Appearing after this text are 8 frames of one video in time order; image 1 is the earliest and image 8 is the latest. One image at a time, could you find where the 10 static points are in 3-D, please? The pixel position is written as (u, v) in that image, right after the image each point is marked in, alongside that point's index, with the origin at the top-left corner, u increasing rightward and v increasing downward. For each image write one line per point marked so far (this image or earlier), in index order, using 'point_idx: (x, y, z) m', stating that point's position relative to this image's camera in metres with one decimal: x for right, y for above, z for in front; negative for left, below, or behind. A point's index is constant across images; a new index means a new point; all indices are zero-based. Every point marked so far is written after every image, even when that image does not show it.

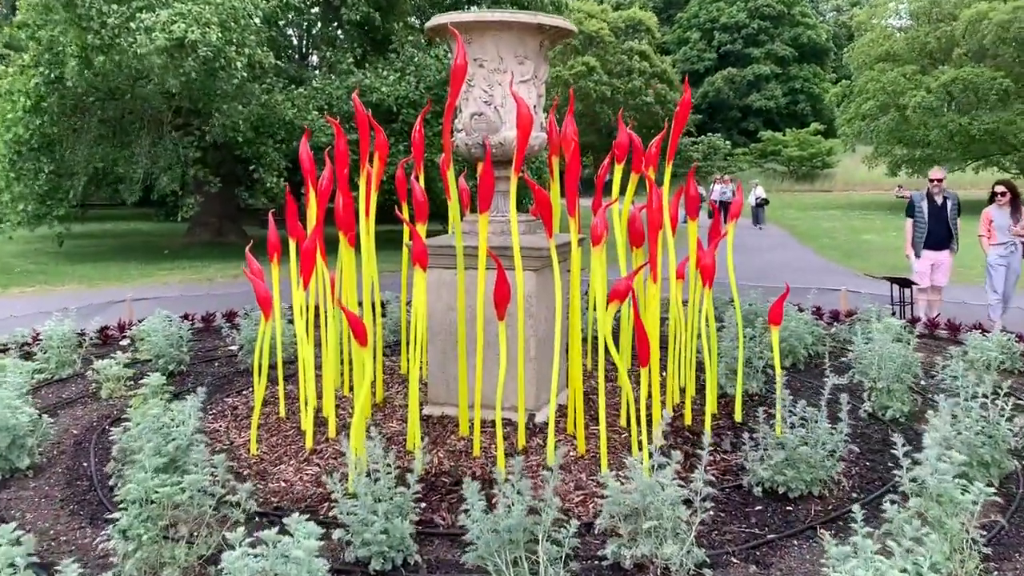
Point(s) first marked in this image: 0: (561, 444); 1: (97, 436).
0: (+0.2, -0.7, +3.9) m
1: (-1.9, -0.7, +4.2) m
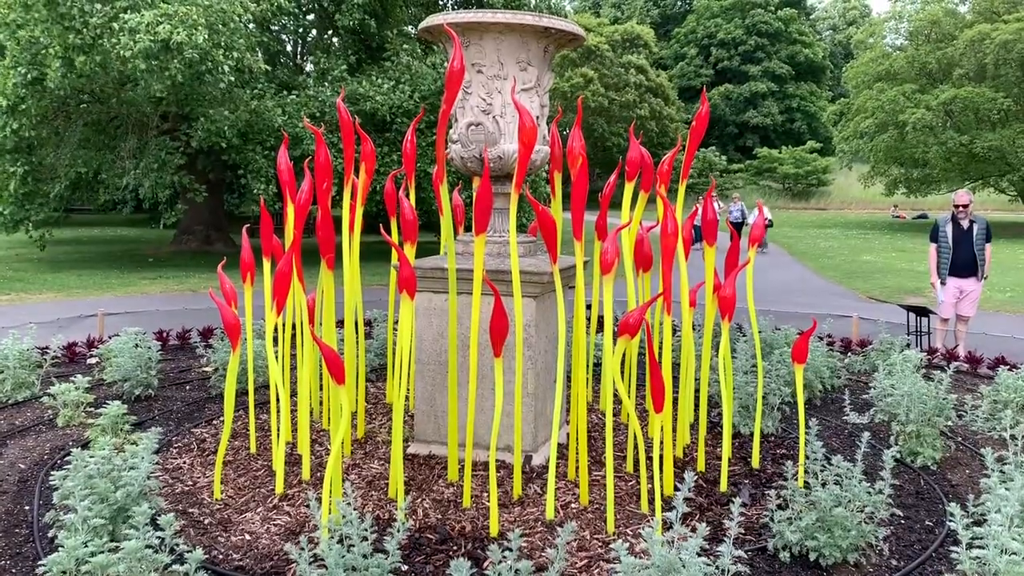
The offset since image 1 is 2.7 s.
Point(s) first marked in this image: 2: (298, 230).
0: (+0.2, -0.8, +3.5) m
1: (-2.0, -0.8, +3.8) m
2: (-0.9, +0.2, +3.7) m
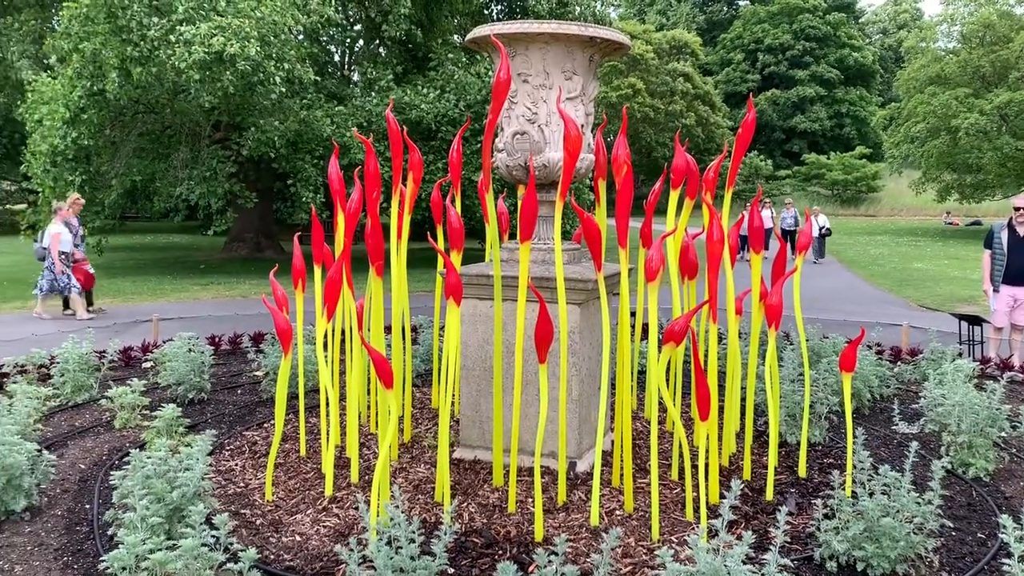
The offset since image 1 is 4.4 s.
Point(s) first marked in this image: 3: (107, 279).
0: (+0.4, -0.8, +3.5) m
1: (-1.8, -0.8, +3.9) m
2: (-0.7, +0.2, +3.8) m
3: (-6.2, +0.1, +13.5) m
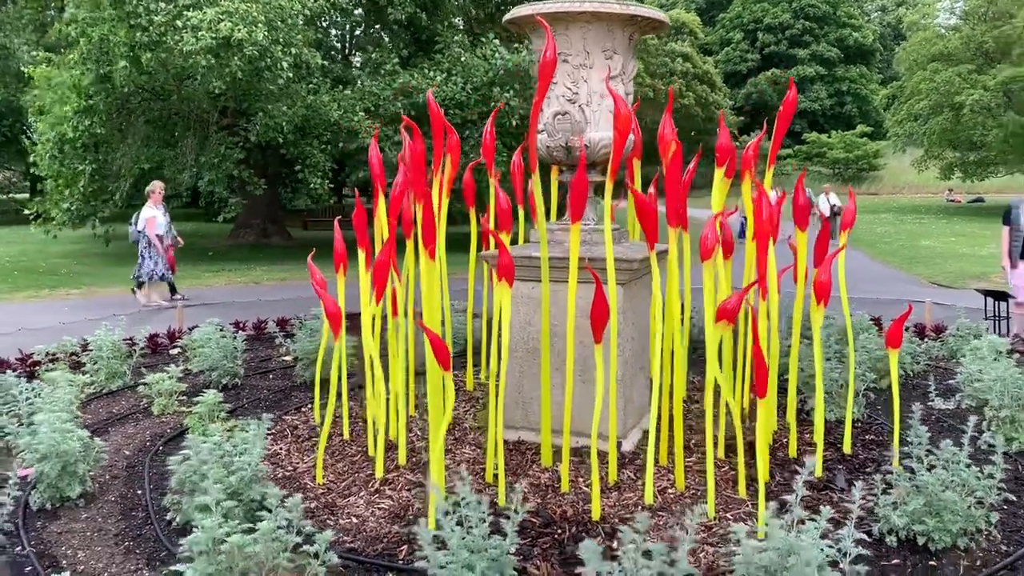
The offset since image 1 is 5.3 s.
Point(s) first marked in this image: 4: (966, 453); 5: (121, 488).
0: (+0.6, -0.7, +3.5) m
1: (-1.6, -0.8, +3.9) m
2: (-0.5, +0.3, +3.8) m
3: (-6.0, +0.3, +13.5) m
4: (+1.6, -0.6, +3.1) m
5: (-1.6, -0.8, +3.6) m
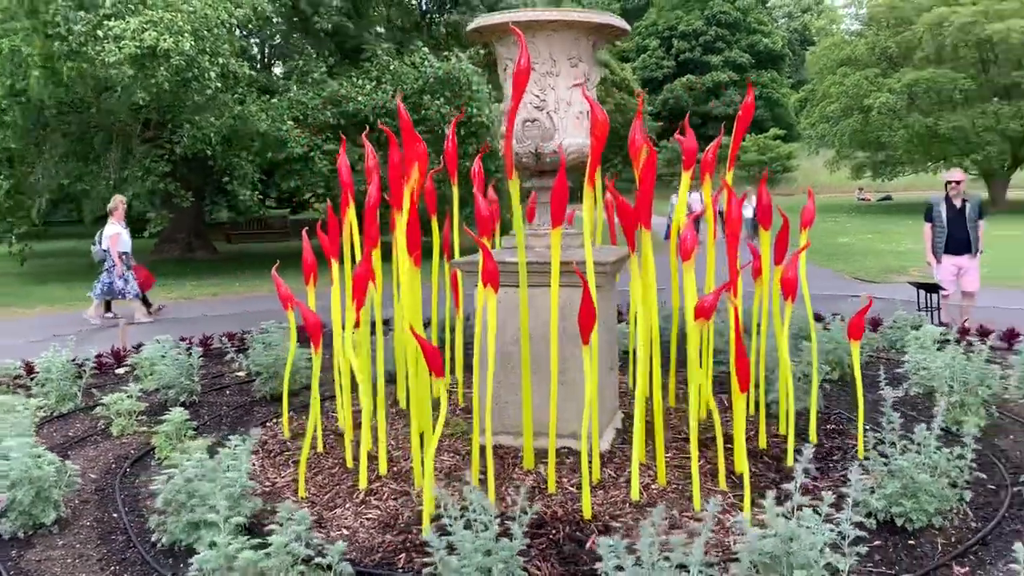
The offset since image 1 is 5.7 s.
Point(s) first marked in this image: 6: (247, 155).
0: (+0.5, -0.8, +3.6) m
1: (-1.7, -0.8, +3.8) m
2: (-0.6, +0.2, +3.7) m
3: (-6.9, 0.0, +13.0) m
4: (+1.5, -0.5, +3.2) m
5: (-1.6, -0.9, +3.5) m
6: (-4.1, +2.0, +13.5) m
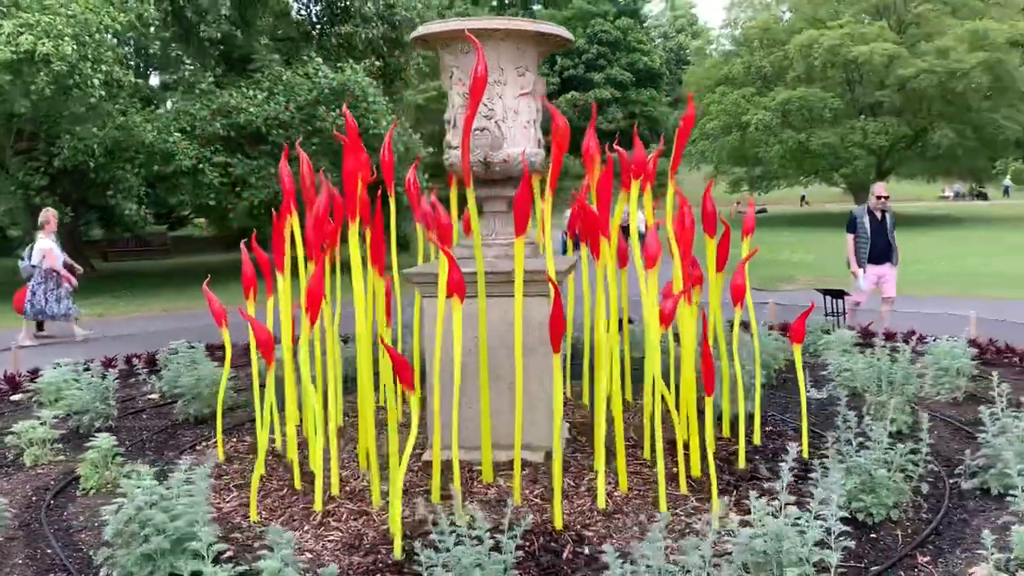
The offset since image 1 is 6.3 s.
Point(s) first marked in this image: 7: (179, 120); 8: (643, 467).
0: (+0.4, -0.8, +3.6) m
1: (-1.8, -0.9, +3.5) m
2: (-0.8, +0.2, +3.6) m
3: (-8.3, -0.3, +12.0) m
4: (+1.4, -0.5, +3.4) m
5: (-1.8, -0.9, +3.2) m
6: (-5.5, +1.7, +12.9) m
7: (-4.8, +2.4, +12.9) m
8: (+0.6, -0.8, +3.8) m
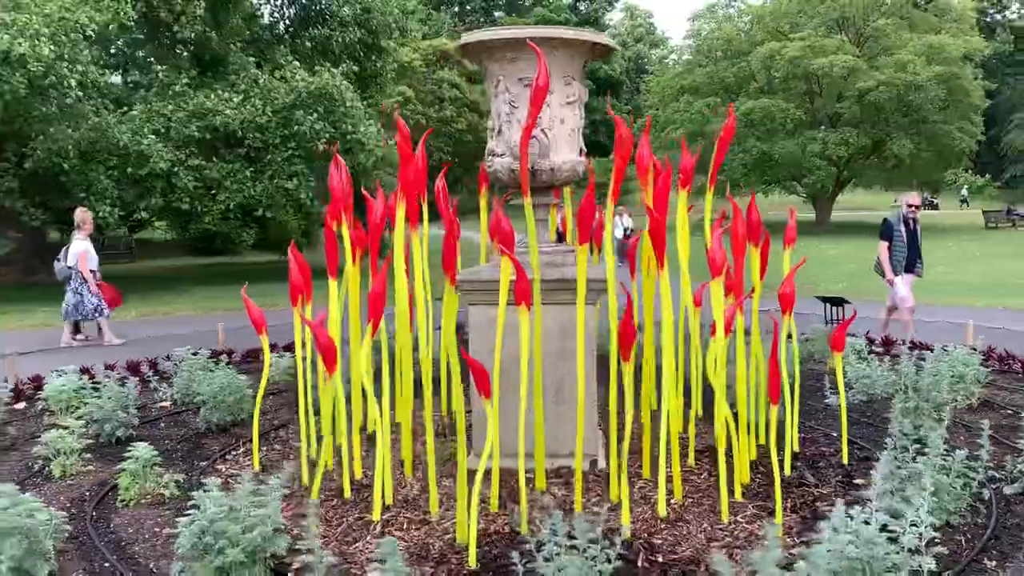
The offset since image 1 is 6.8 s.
0: (+0.6, -0.8, +3.6) m
1: (-1.6, -0.9, +3.4) m
2: (-0.6, +0.2, +3.6) m
3: (-8.5, -0.3, +11.5) m
4: (+1.6, -0.6, +3.4) m
5: (-1.5, -1.0, +3.1) m
6: (-5.8, +1.7, +12.6) m
7: (-5.0, +2.4, +12.7) m
8: (+0.8, -0.8, +3.8) m
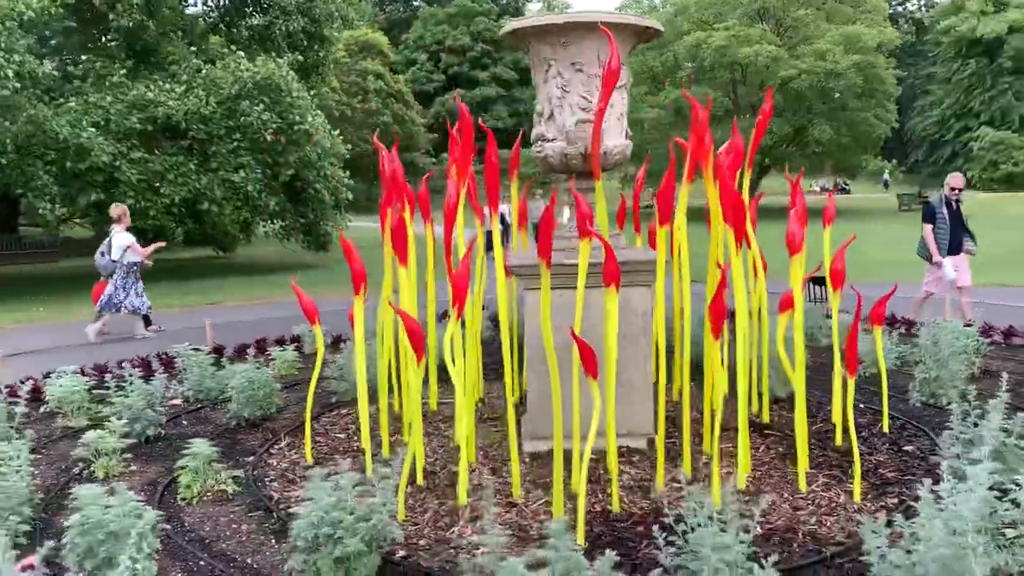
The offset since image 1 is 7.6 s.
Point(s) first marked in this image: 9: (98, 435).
0: (+0.9, -0.7, +3.7) m
1: (-1.3, -0.9, +3.3) m
2: (-0.3, +0.2, +3.6) m
3: (-8.8, -0.4, +10.8) m
4: (+2.0, -0.5, +3.6) m
5: (-1.1, -0.9, +3.0) m
6: (-6.3, +1.7, +12.1) m
7: (-5.6, +2.4, +12.2) m
8: (+1.1, -0.7, +3.9) m
9: (-1.8, -0.7, +4.0) m
